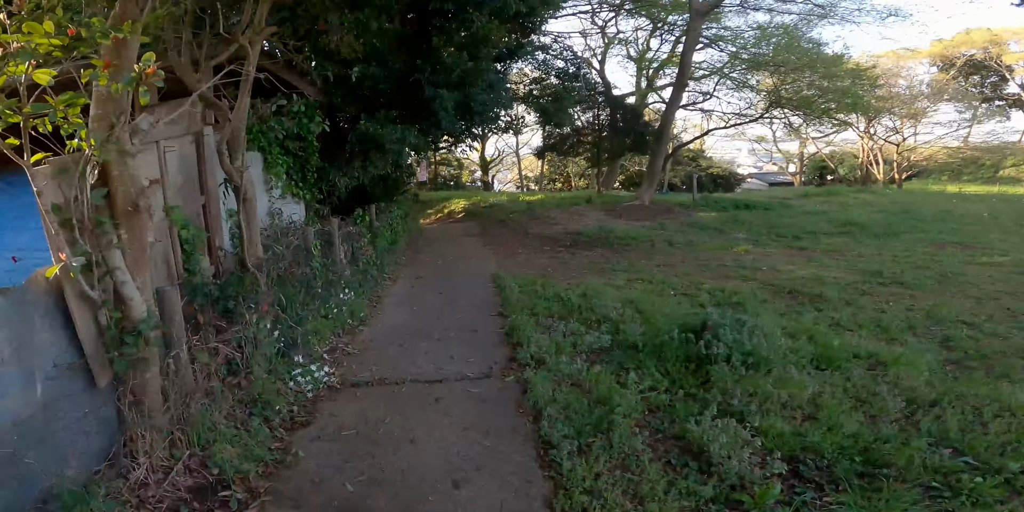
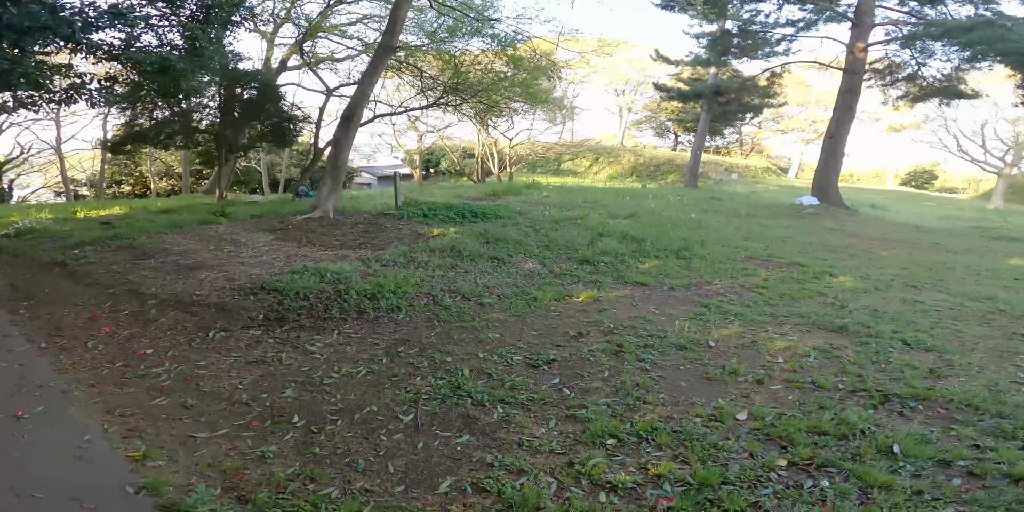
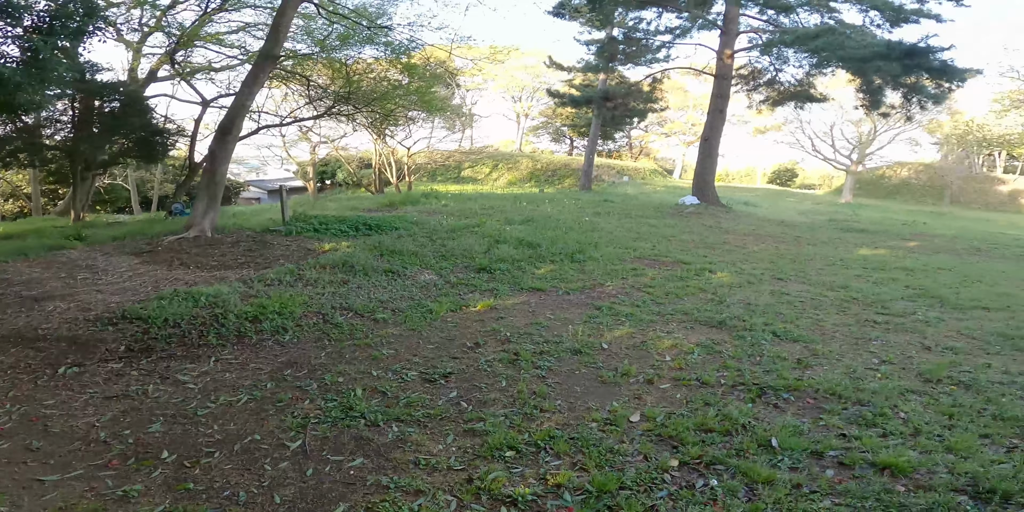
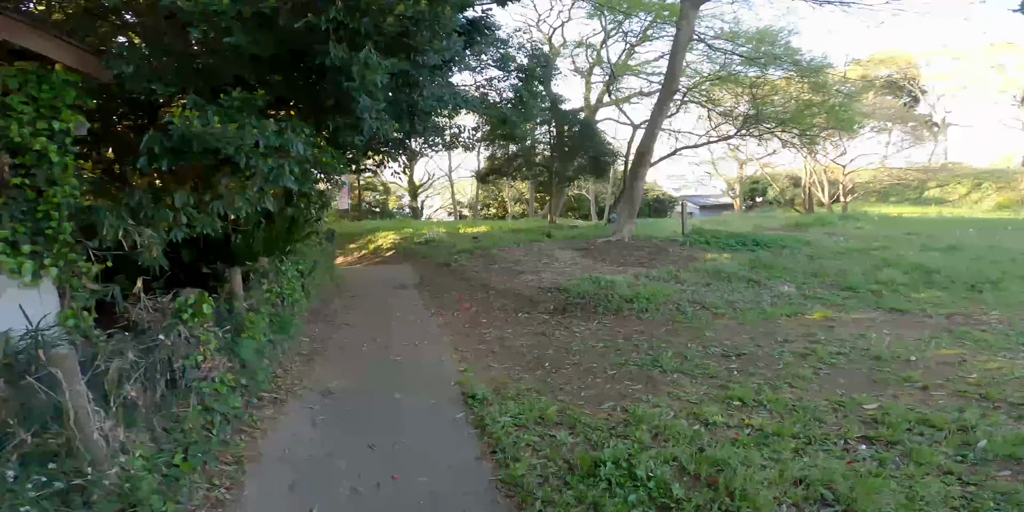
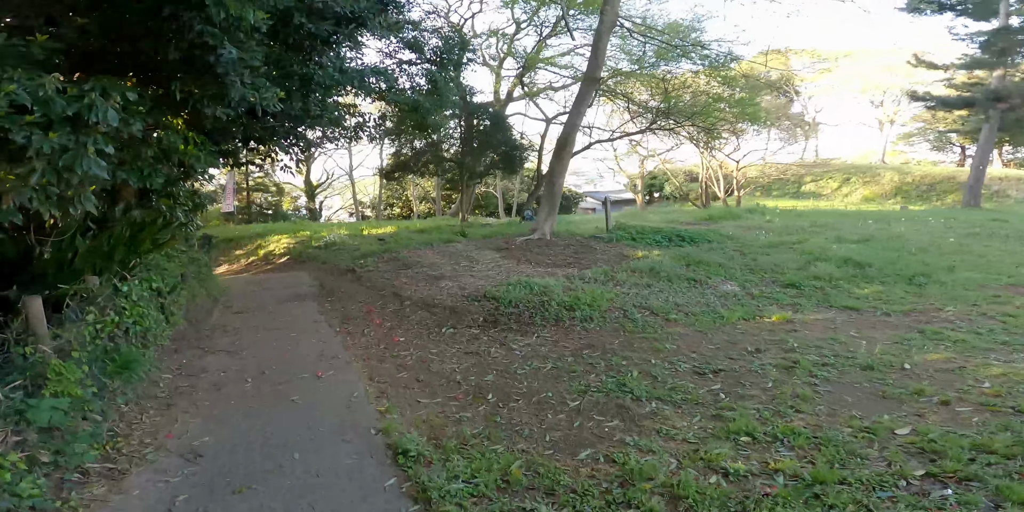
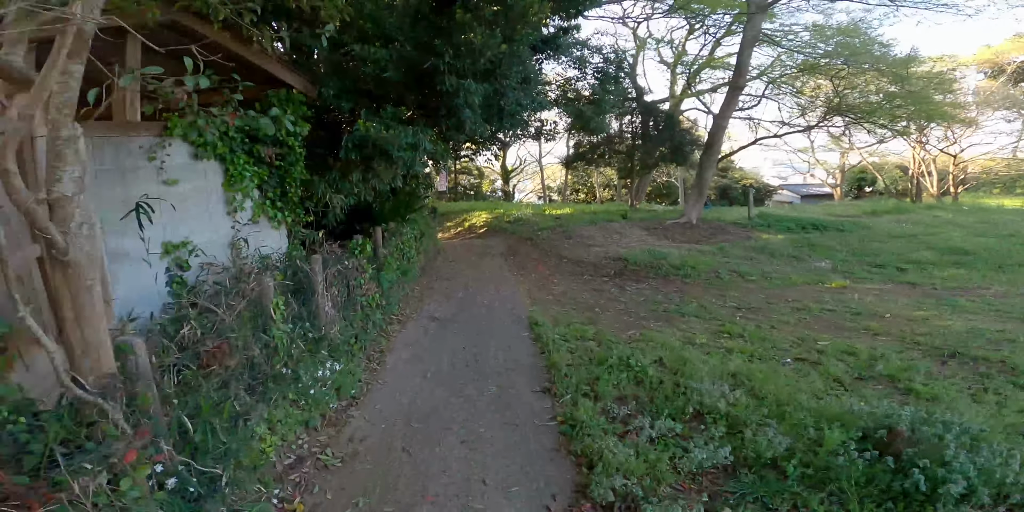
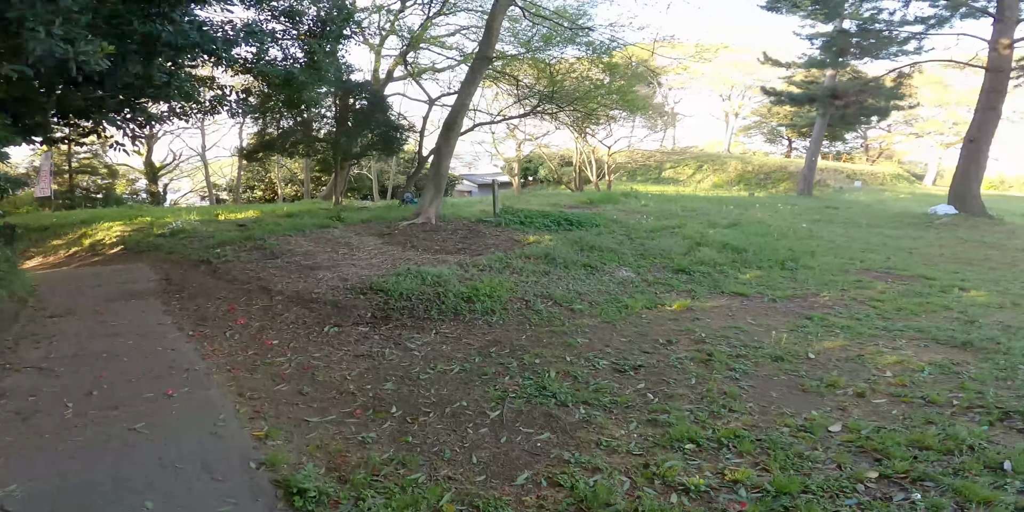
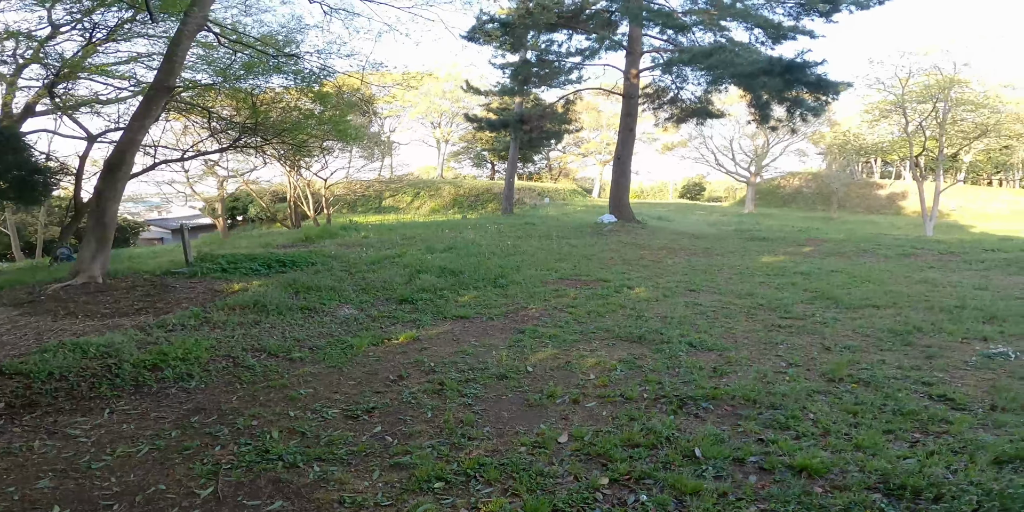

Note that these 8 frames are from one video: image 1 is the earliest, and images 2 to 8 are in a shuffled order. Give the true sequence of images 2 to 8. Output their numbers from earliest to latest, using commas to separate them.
6, 4, 5, 7, 2, 3, 8
